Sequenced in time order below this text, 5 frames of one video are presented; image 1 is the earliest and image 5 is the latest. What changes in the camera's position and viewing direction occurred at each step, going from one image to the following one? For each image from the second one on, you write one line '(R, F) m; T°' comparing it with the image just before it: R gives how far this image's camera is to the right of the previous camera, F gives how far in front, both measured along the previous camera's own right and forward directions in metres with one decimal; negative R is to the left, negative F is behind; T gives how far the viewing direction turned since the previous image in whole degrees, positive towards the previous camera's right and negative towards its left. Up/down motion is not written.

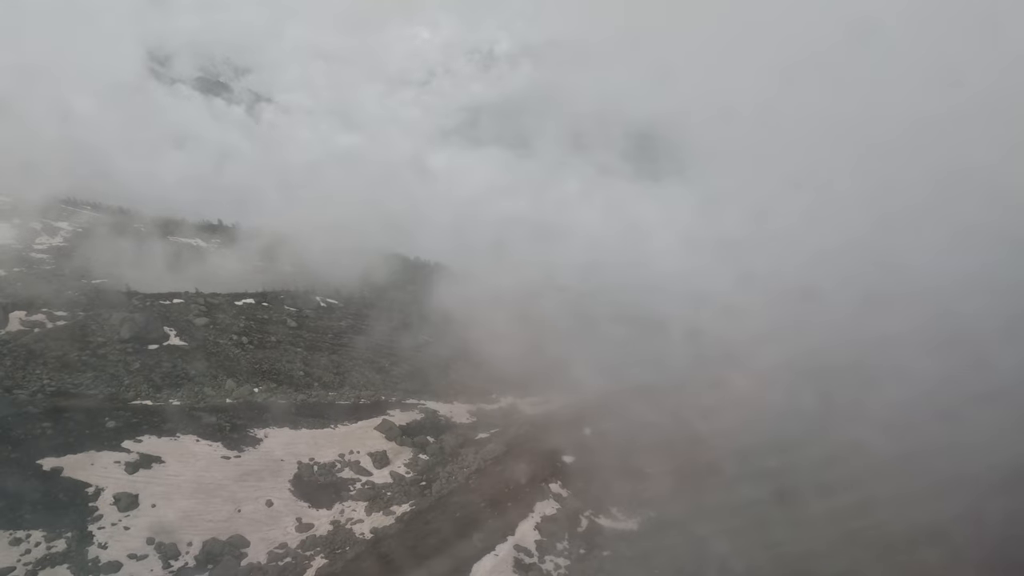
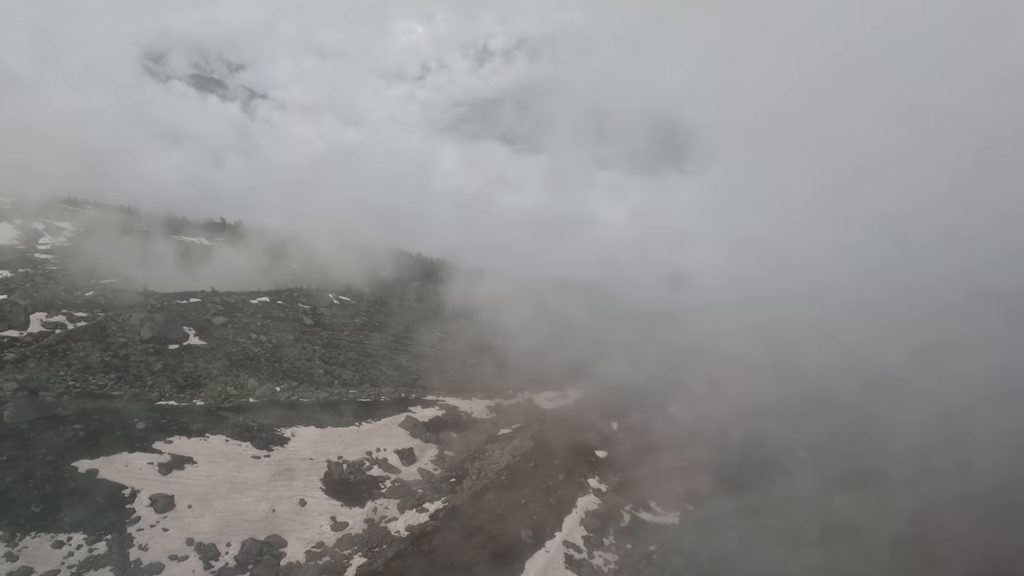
(-2.6, +0.2) m; 0°
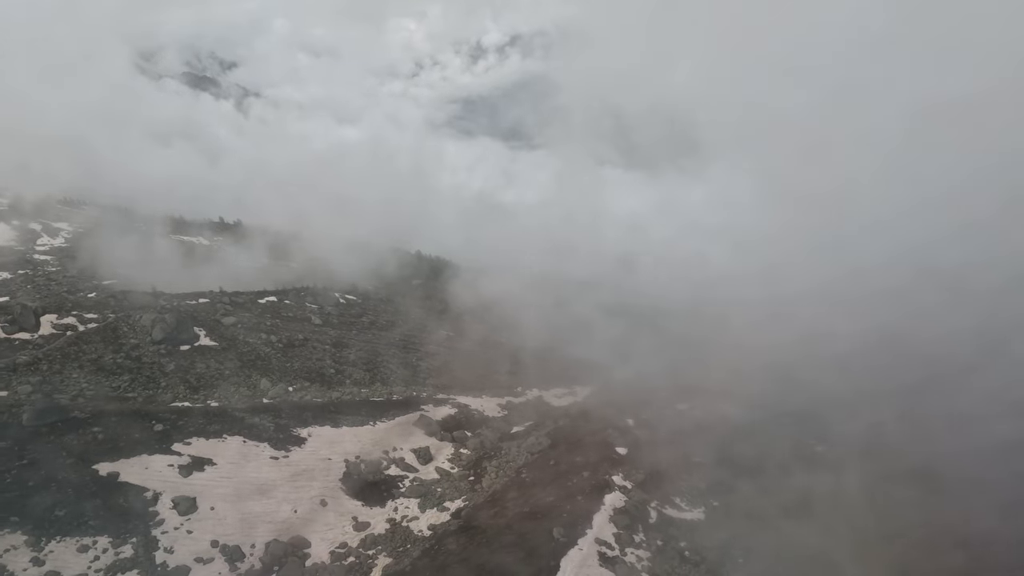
(-1.9, +0.1) m; +1°
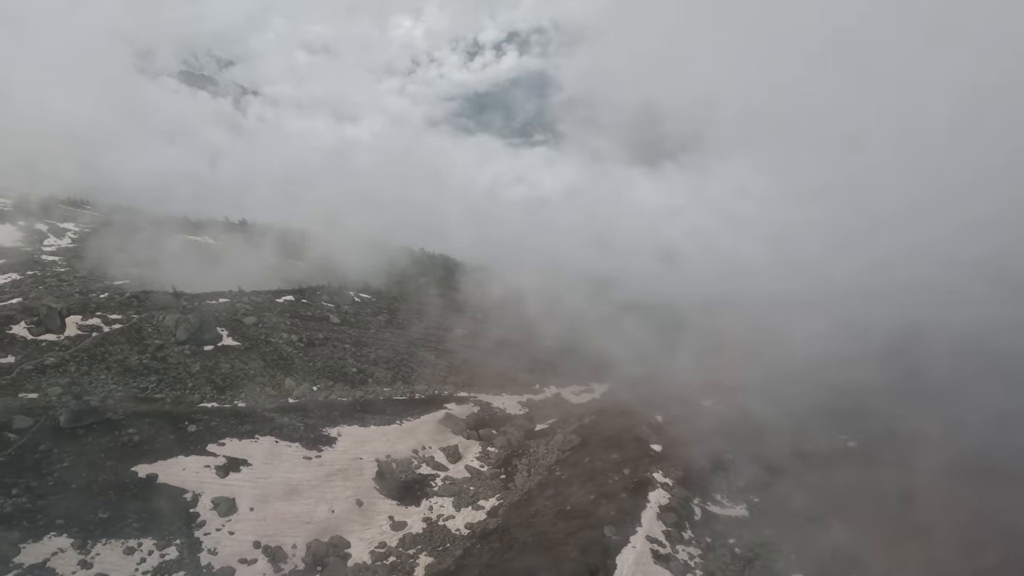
(-2.8, +0.1) m; 0°
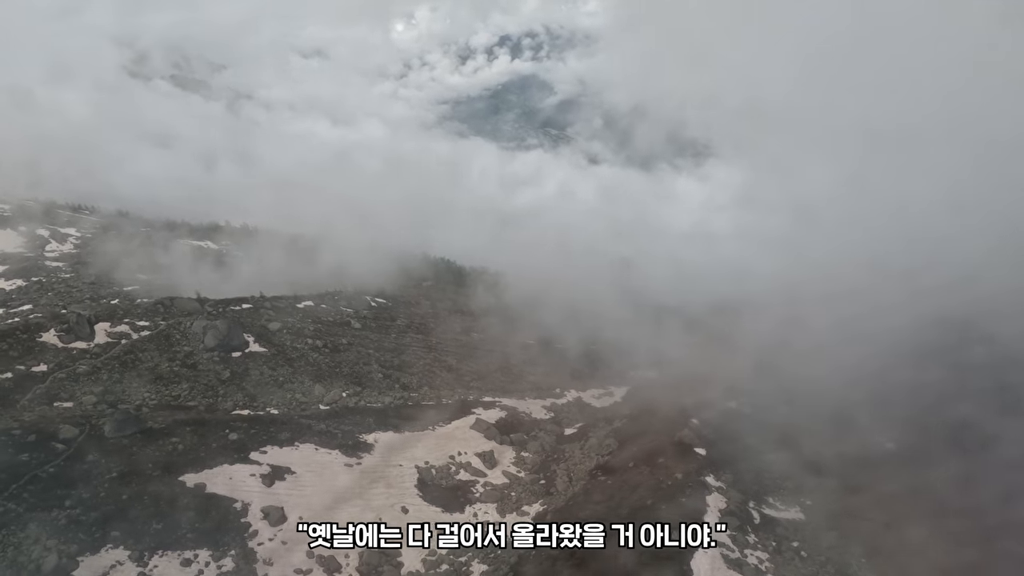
(-4.0, +0.2) m; +1°
